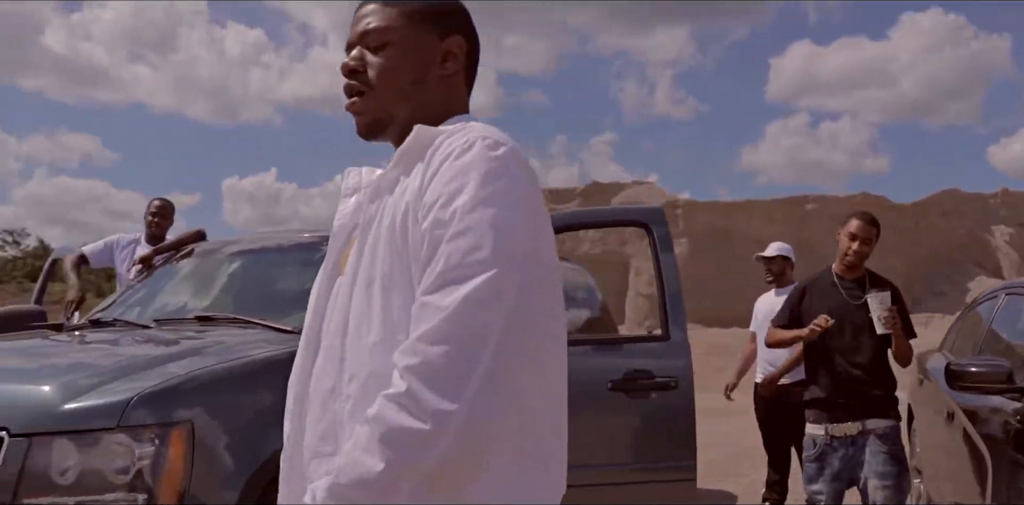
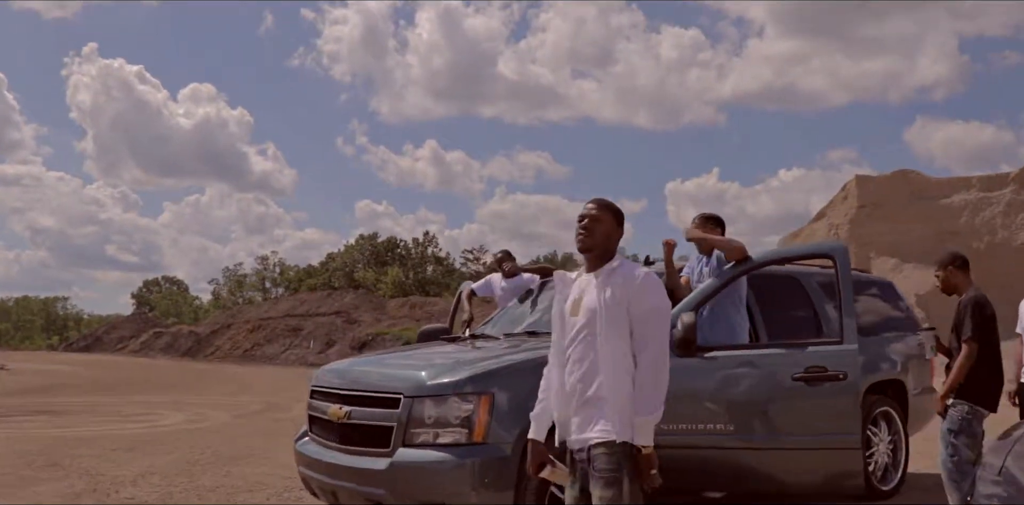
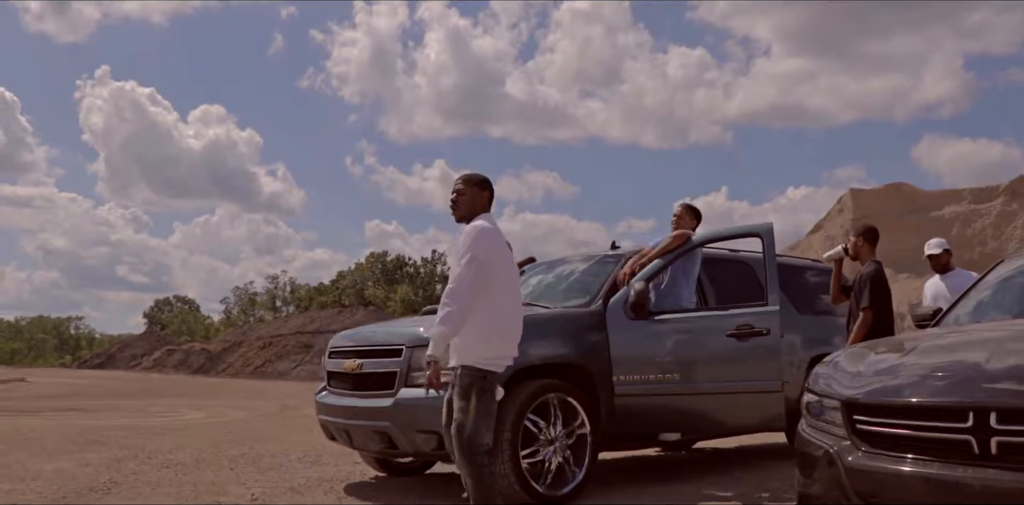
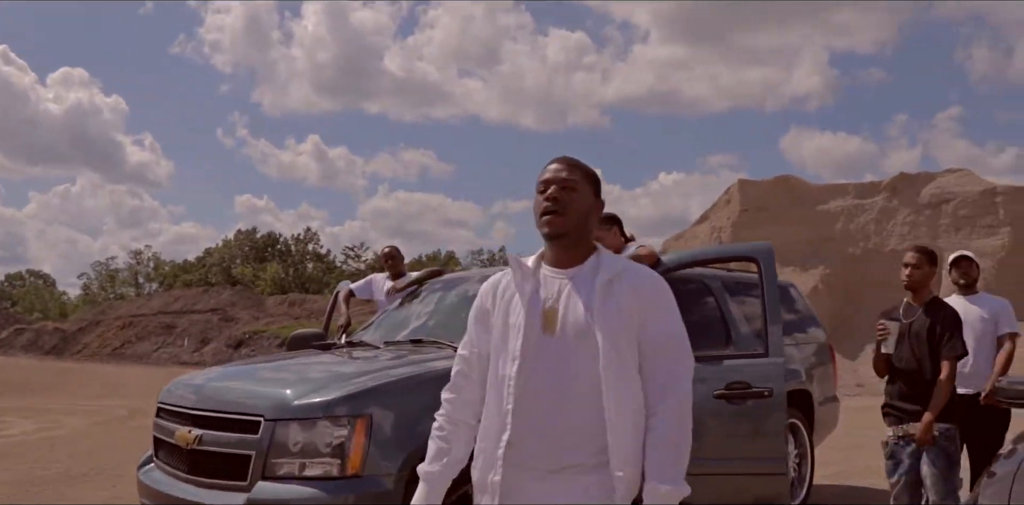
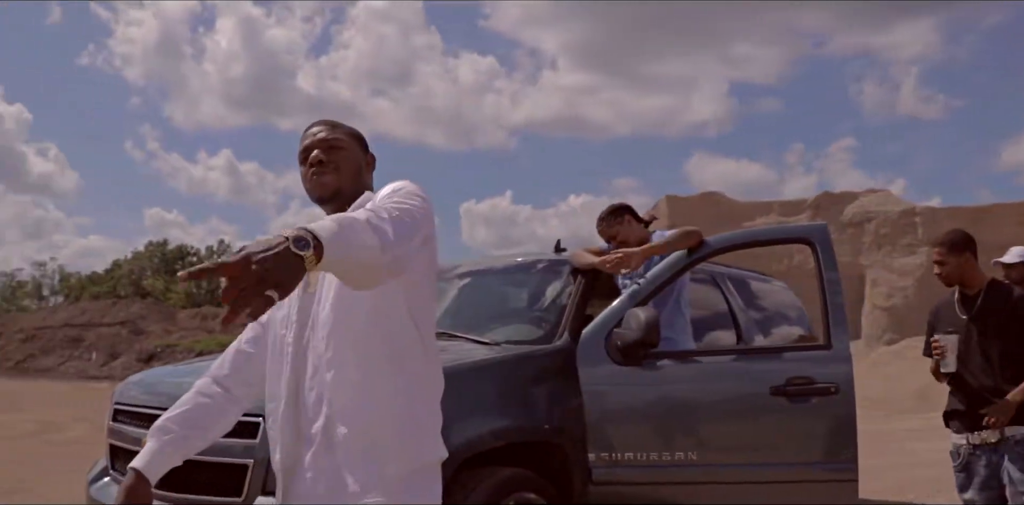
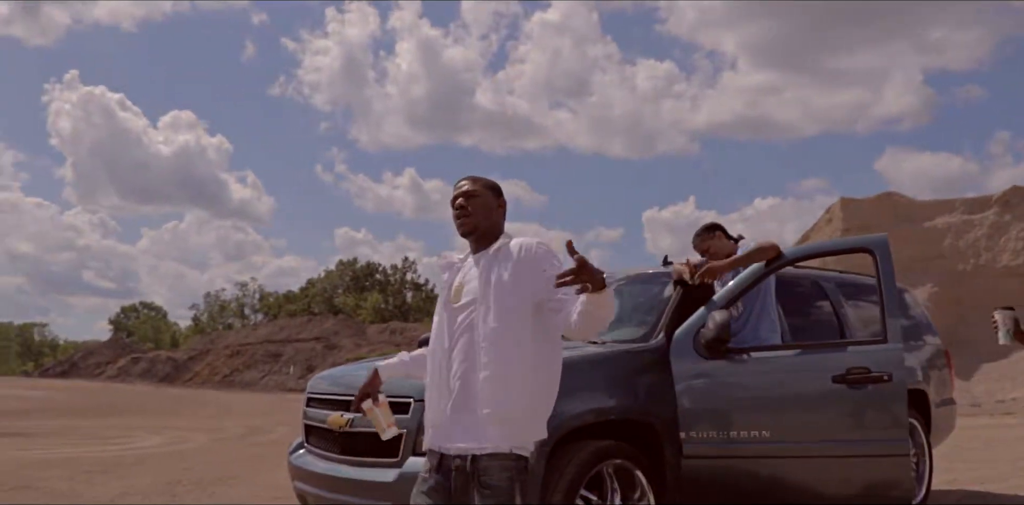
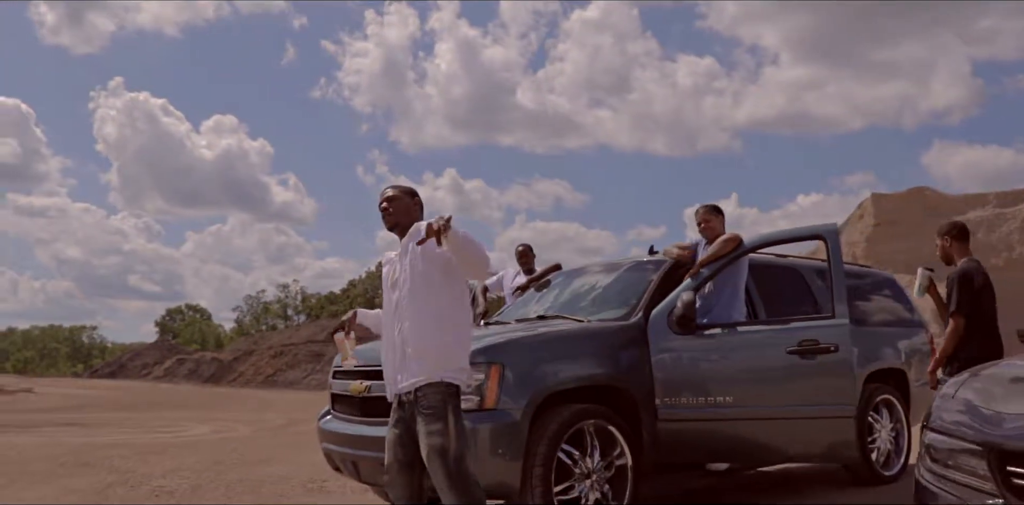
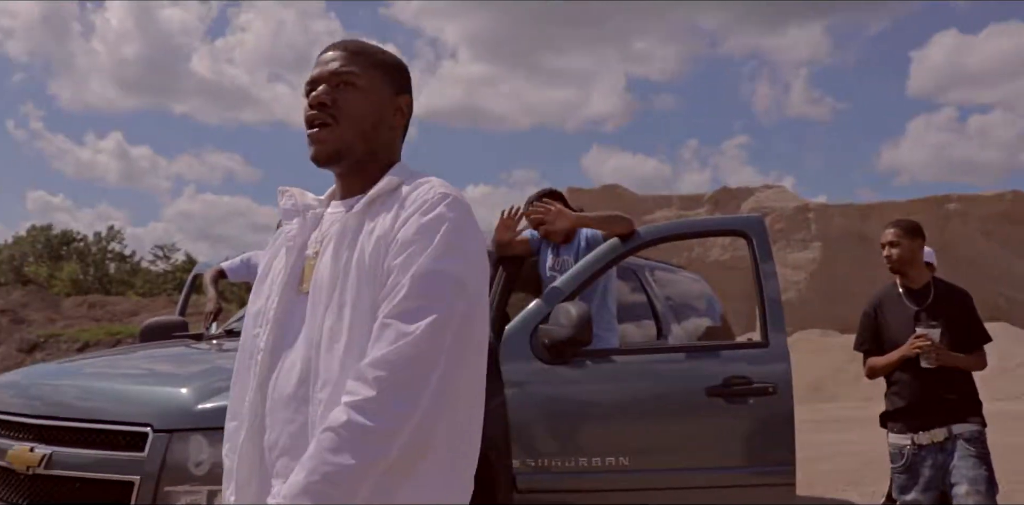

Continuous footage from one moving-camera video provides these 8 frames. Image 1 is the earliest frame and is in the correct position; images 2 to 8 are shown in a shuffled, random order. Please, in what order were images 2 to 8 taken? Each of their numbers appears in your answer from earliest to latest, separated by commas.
8, 5, 6, 7, 3, 2, 4
